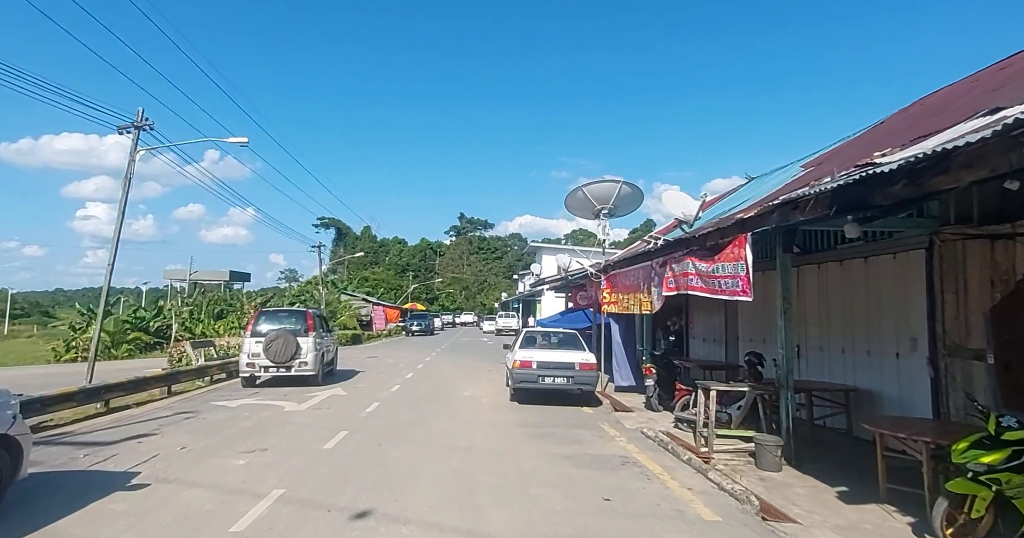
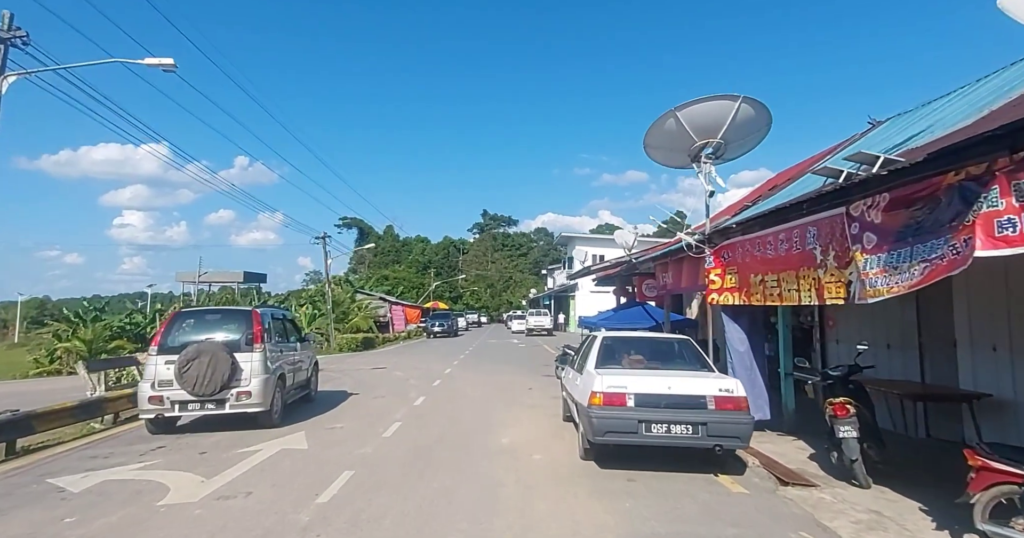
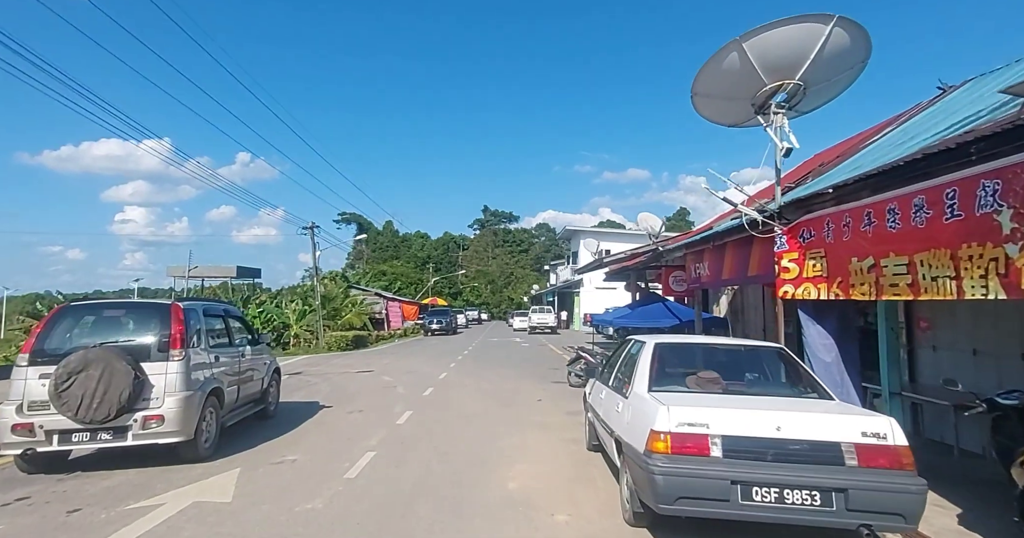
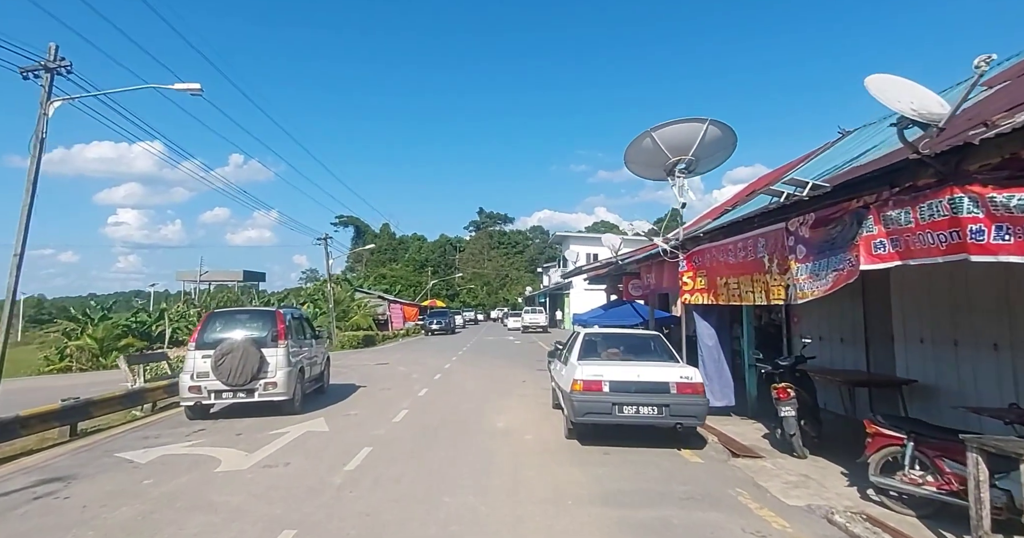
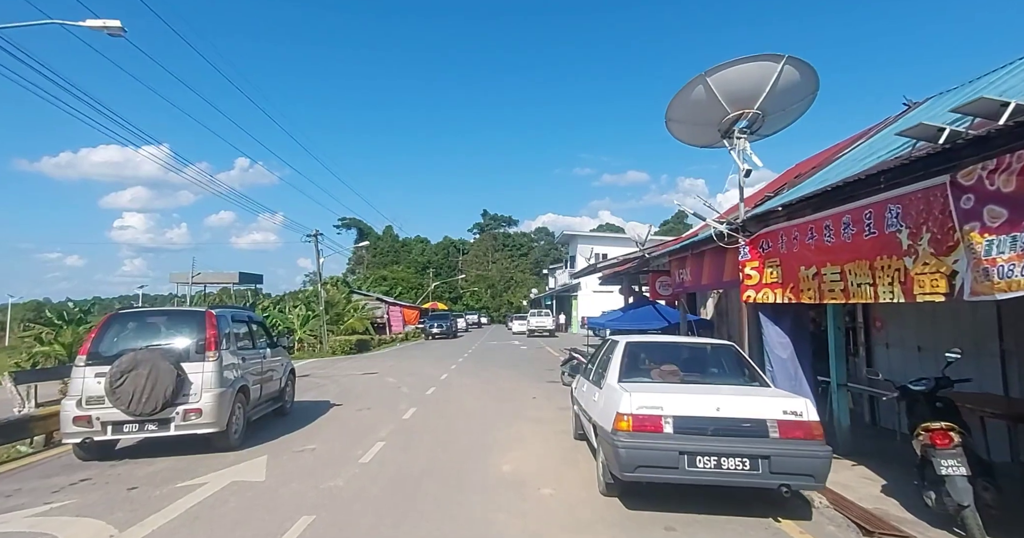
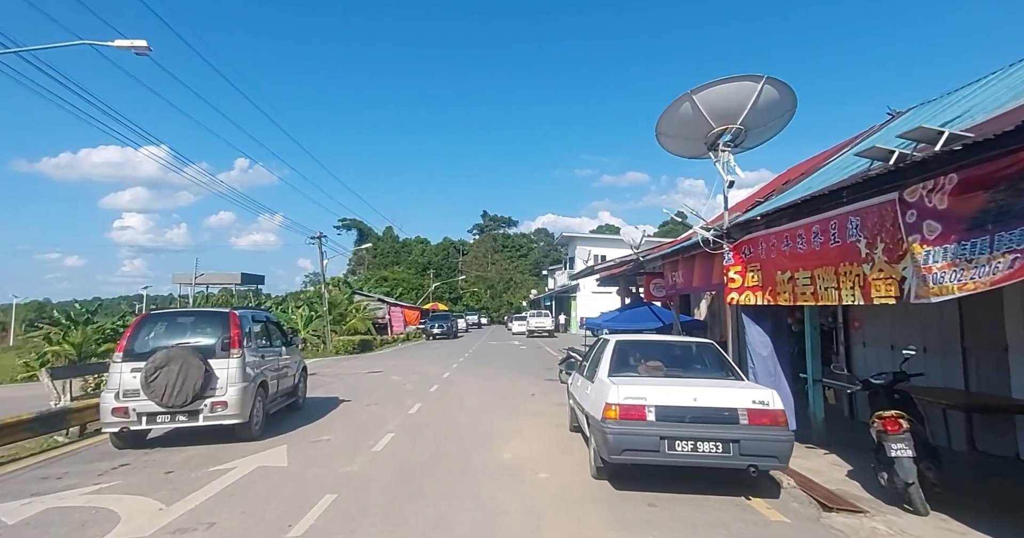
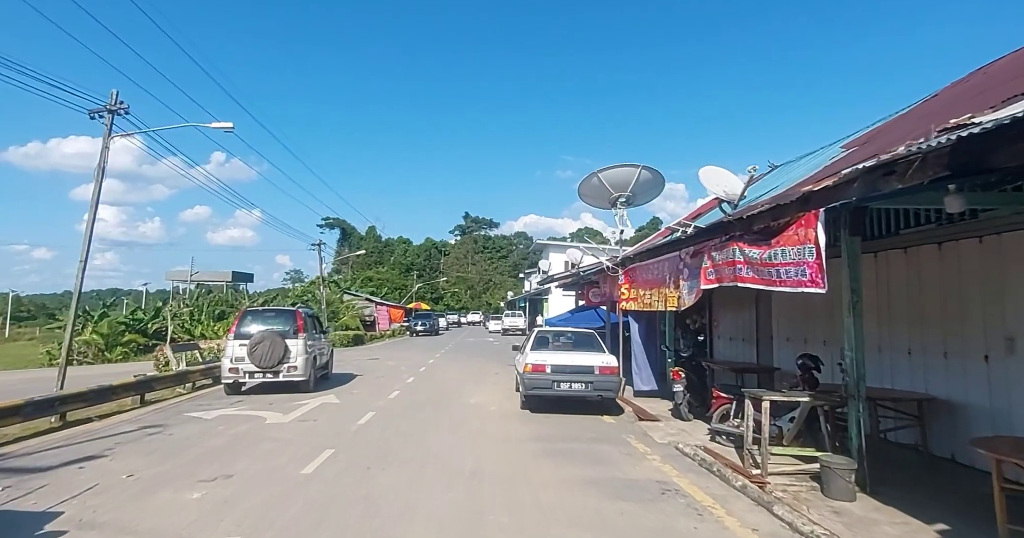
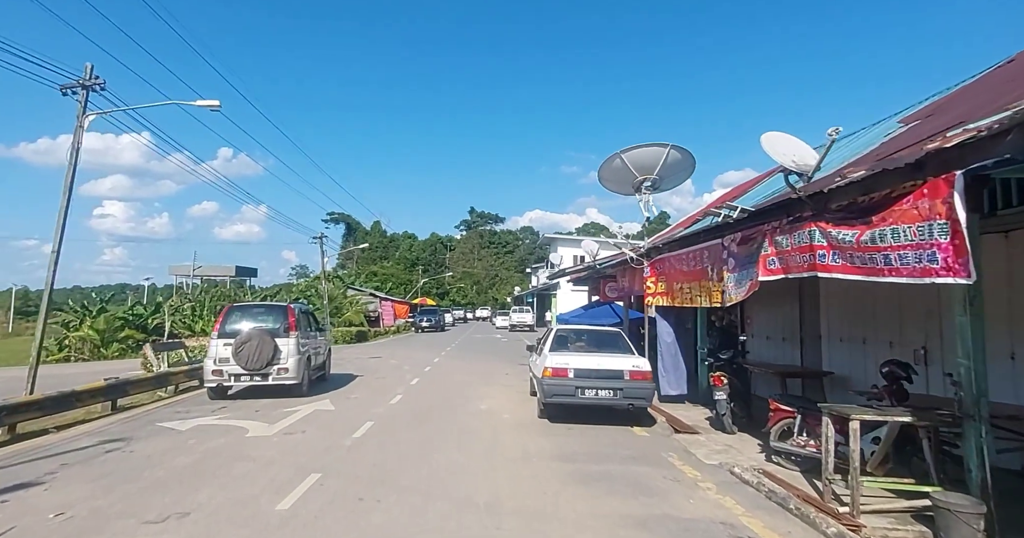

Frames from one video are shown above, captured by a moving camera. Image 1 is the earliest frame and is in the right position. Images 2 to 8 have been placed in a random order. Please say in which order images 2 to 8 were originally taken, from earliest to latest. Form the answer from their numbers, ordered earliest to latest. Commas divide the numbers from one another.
7, 8, 4, 2, 6, 5, 3
